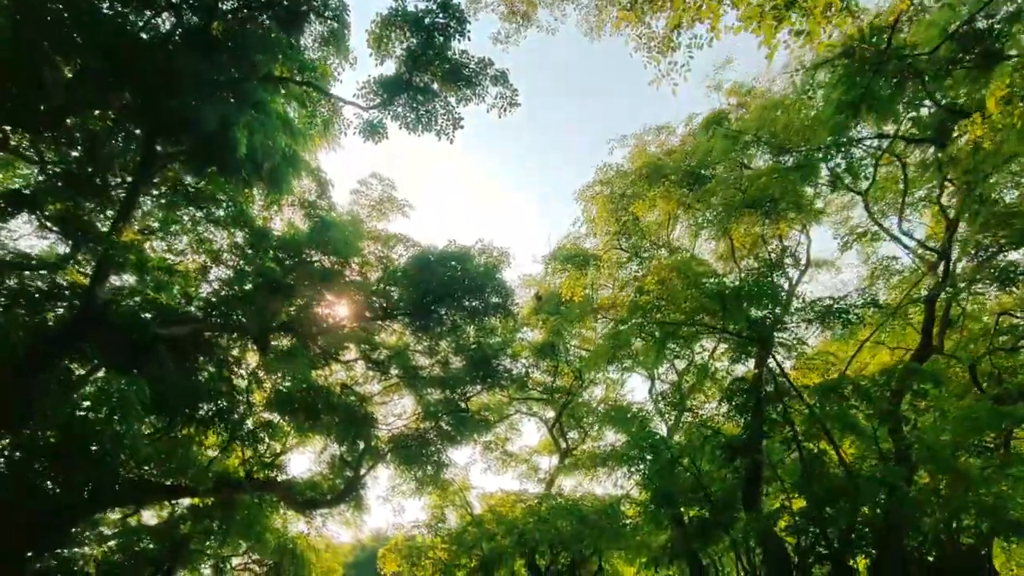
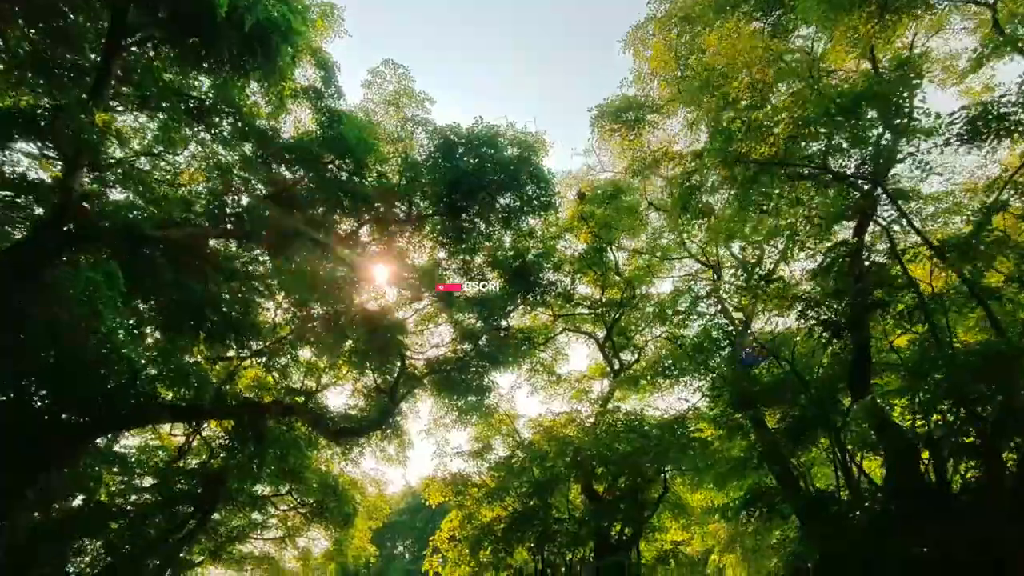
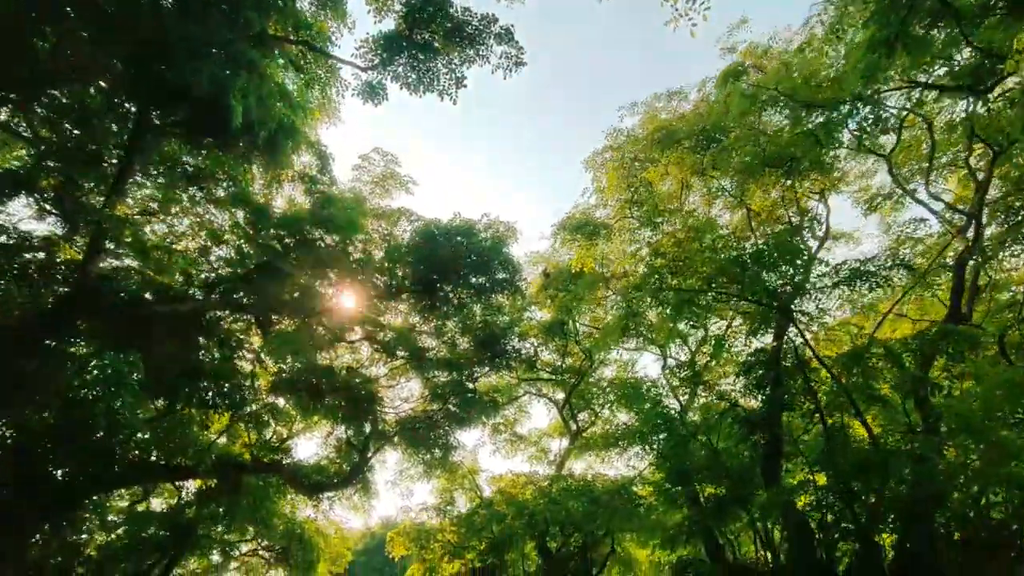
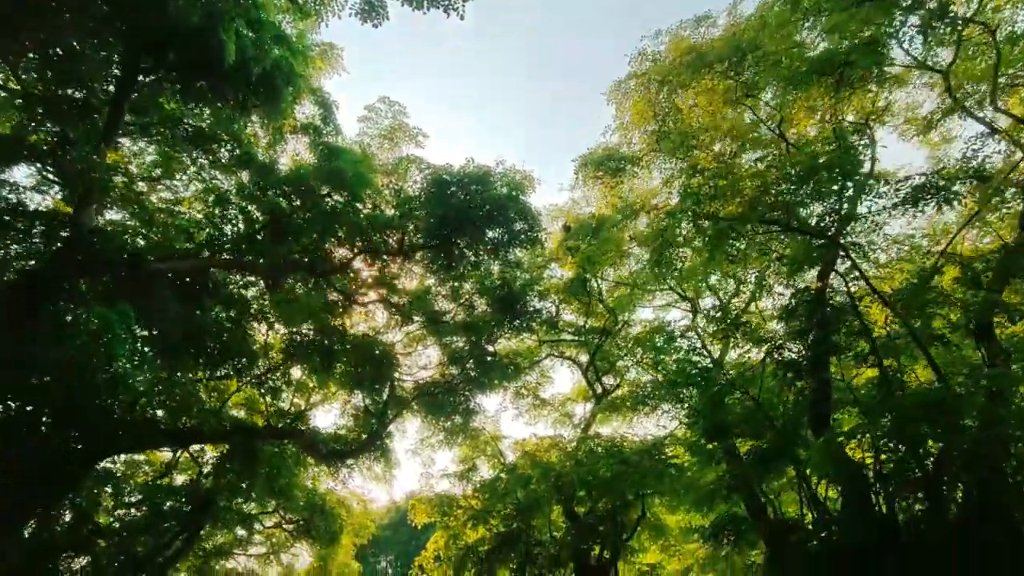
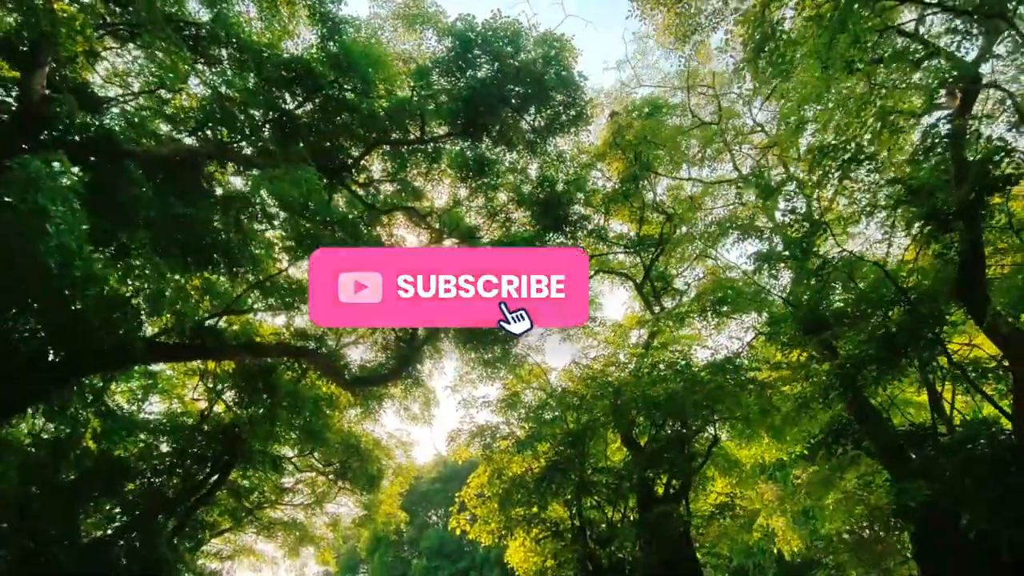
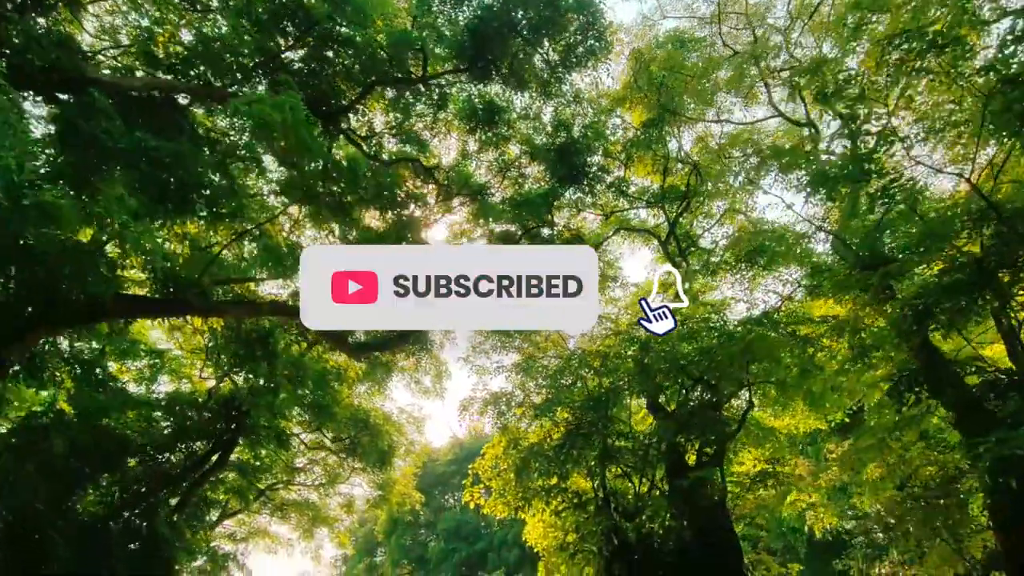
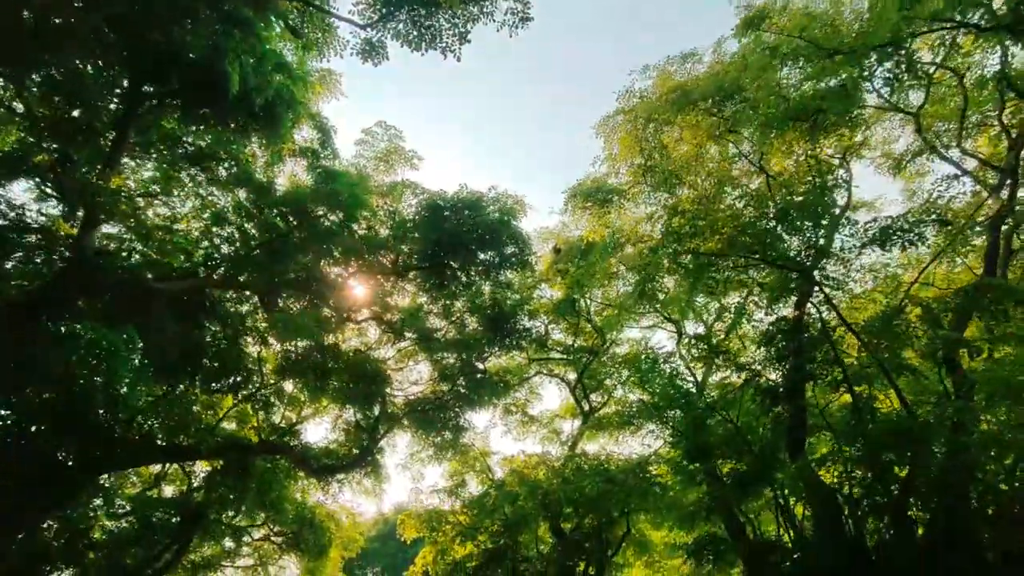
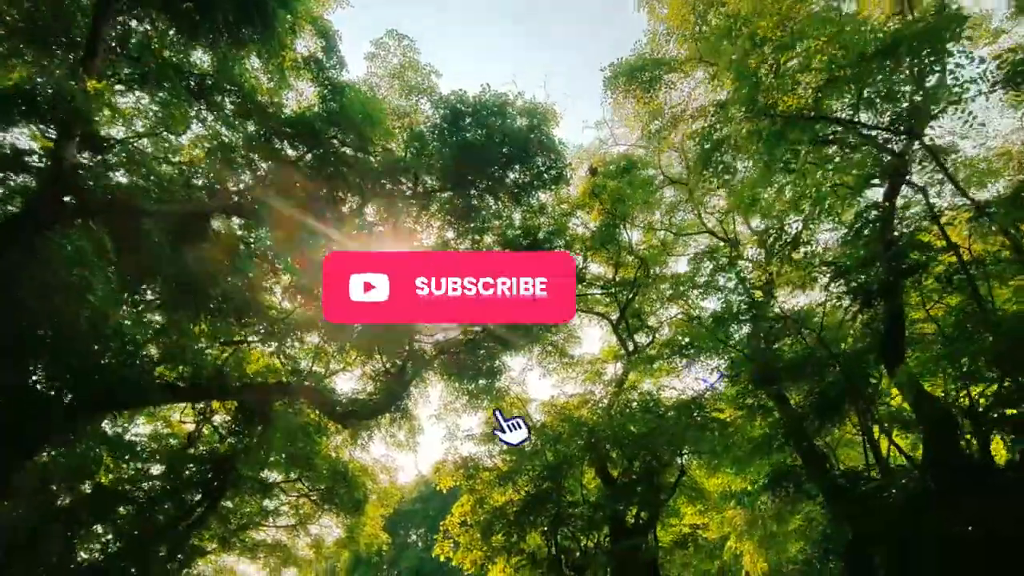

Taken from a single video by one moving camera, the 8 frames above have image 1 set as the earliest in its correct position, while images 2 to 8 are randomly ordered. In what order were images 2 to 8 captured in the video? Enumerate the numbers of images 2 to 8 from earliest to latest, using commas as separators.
3, 7, 4, 2, 8, 5, 6
